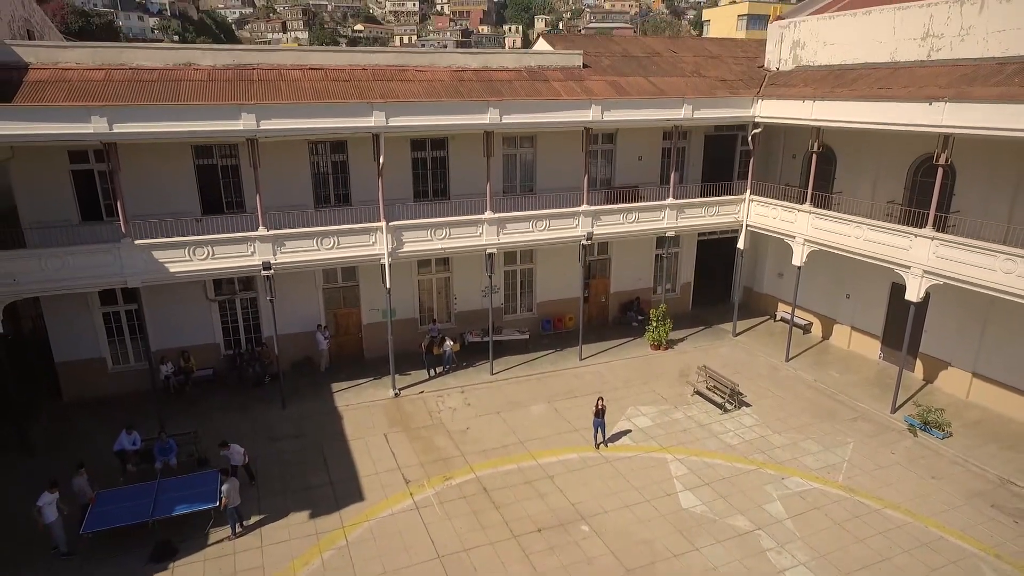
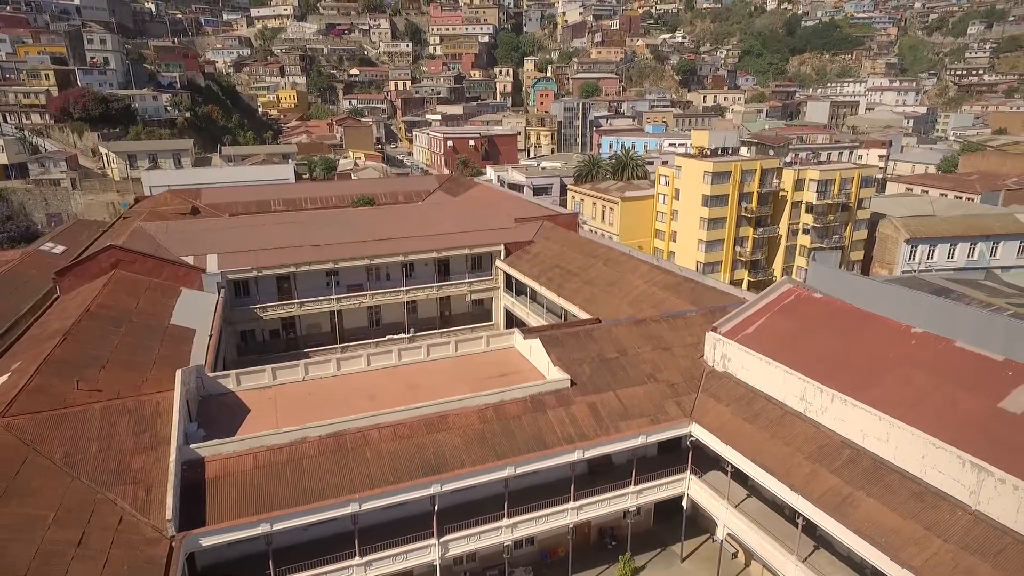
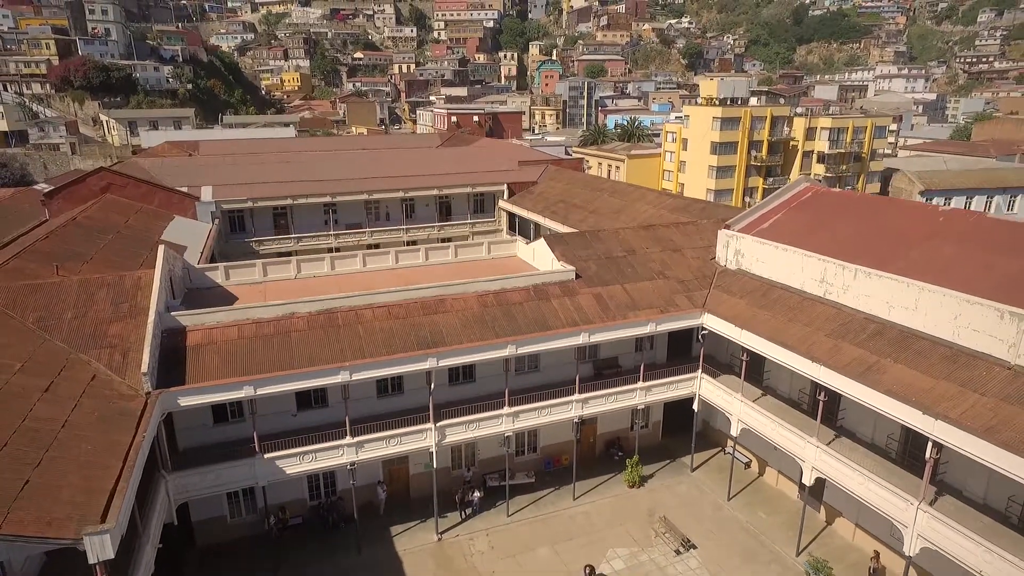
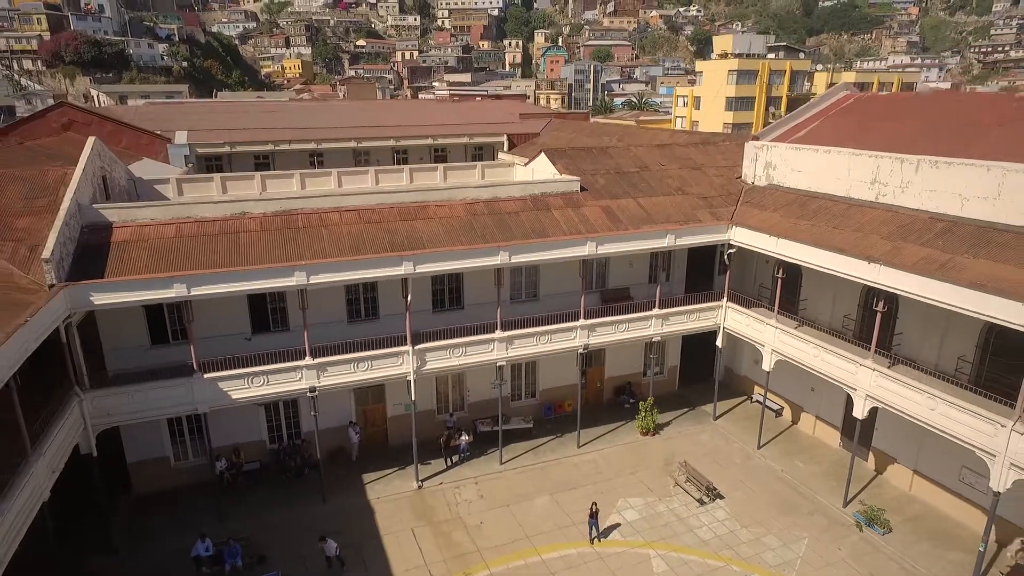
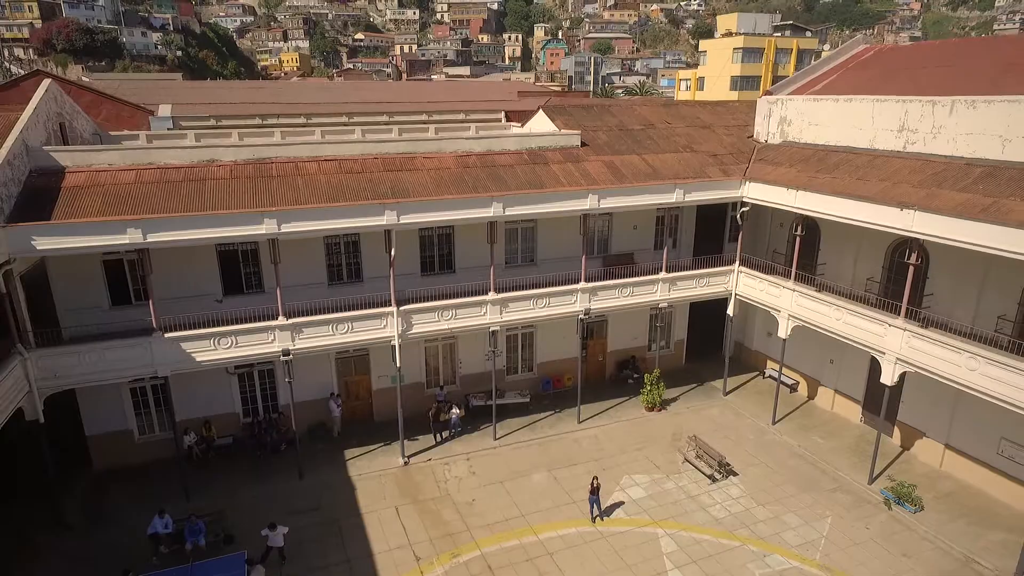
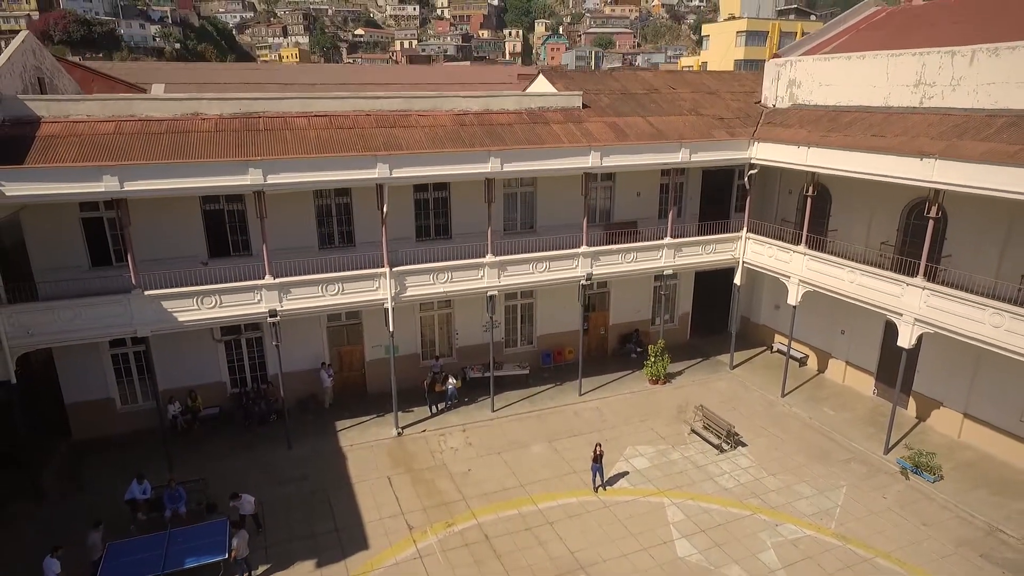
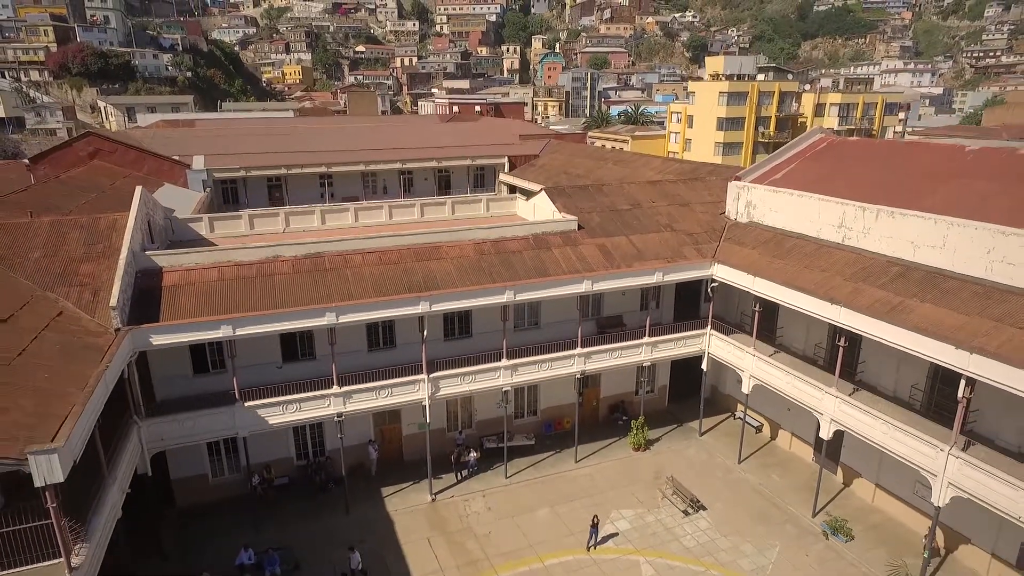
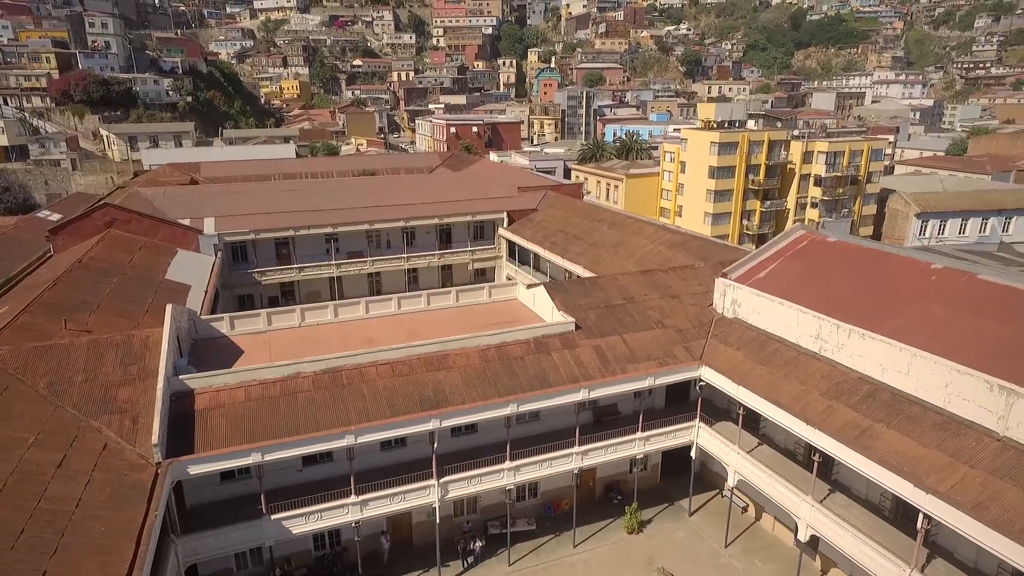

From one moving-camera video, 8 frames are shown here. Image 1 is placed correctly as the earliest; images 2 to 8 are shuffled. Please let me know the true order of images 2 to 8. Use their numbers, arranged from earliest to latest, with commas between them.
6, 5, 4, 7, 3, 8, 2
